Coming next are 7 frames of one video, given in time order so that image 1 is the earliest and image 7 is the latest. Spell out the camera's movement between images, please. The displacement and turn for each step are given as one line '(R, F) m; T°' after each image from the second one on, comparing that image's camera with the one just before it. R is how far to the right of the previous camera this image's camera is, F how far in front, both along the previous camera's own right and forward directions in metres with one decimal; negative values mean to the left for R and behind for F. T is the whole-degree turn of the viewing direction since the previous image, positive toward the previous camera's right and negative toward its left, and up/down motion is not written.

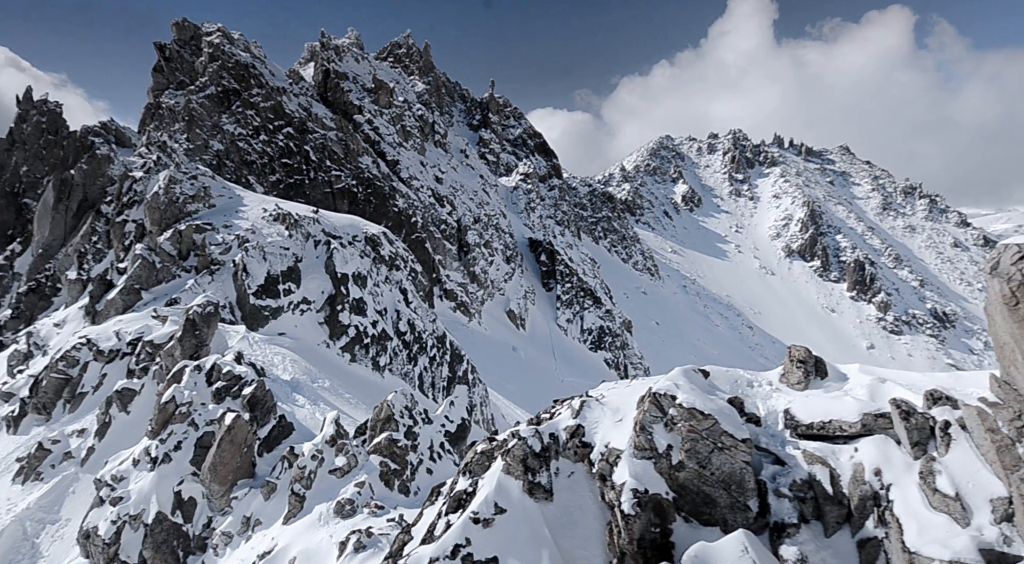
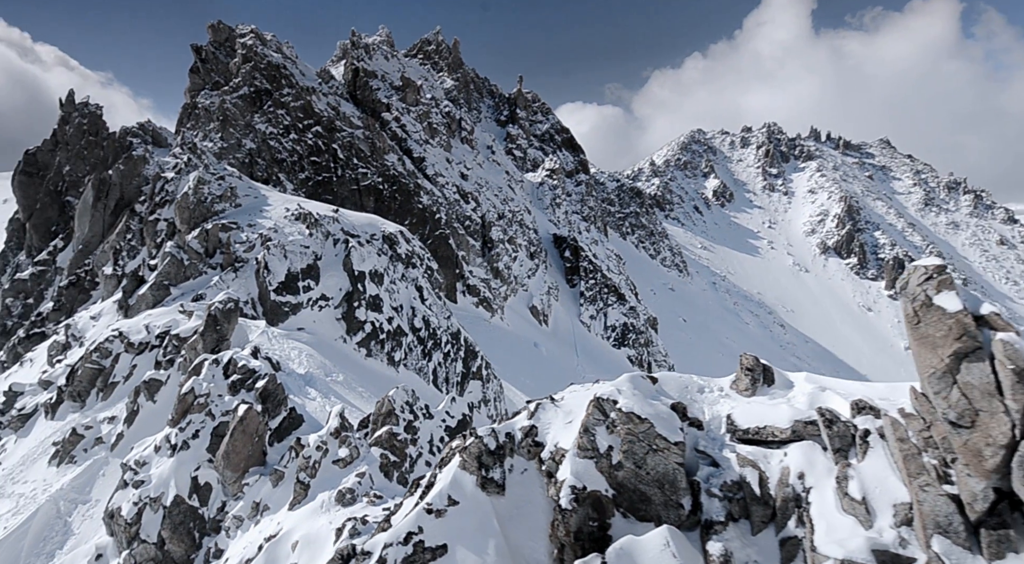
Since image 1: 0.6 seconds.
(+1.2, -0.7) m; -3°
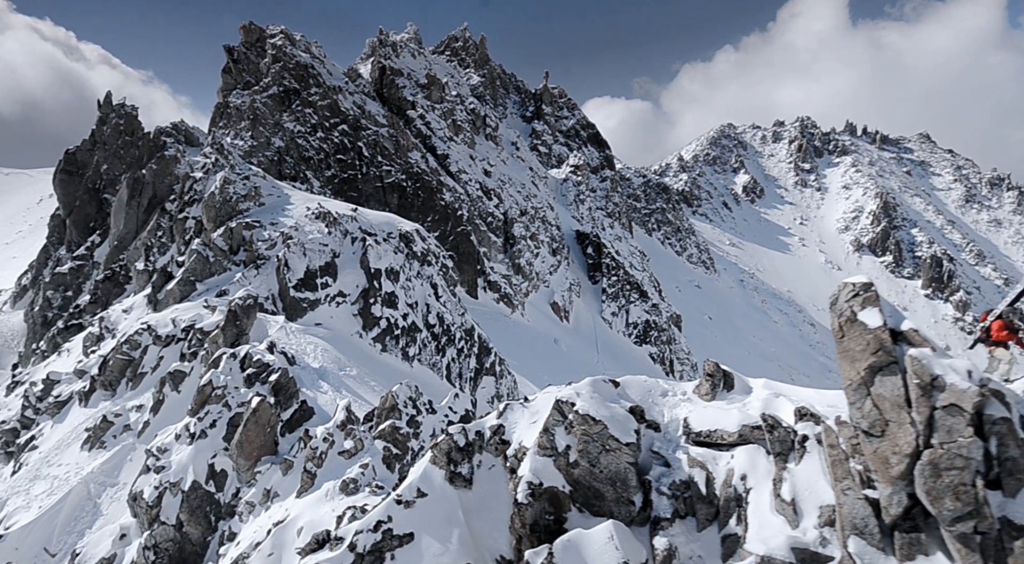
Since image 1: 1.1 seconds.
(+1.0, -0.7) m; -3°
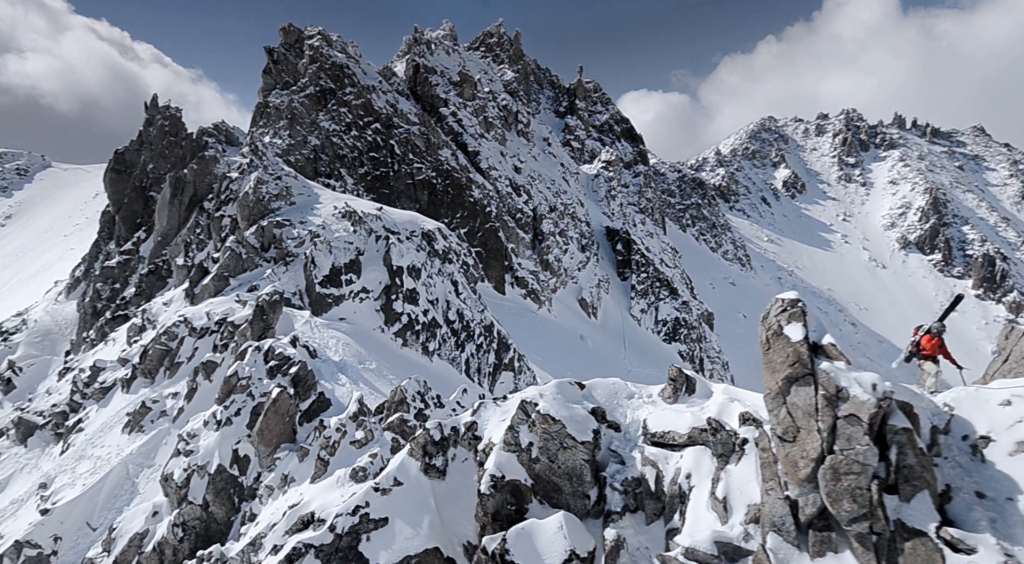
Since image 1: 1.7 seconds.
(+1.2, -0.8) m; -4°
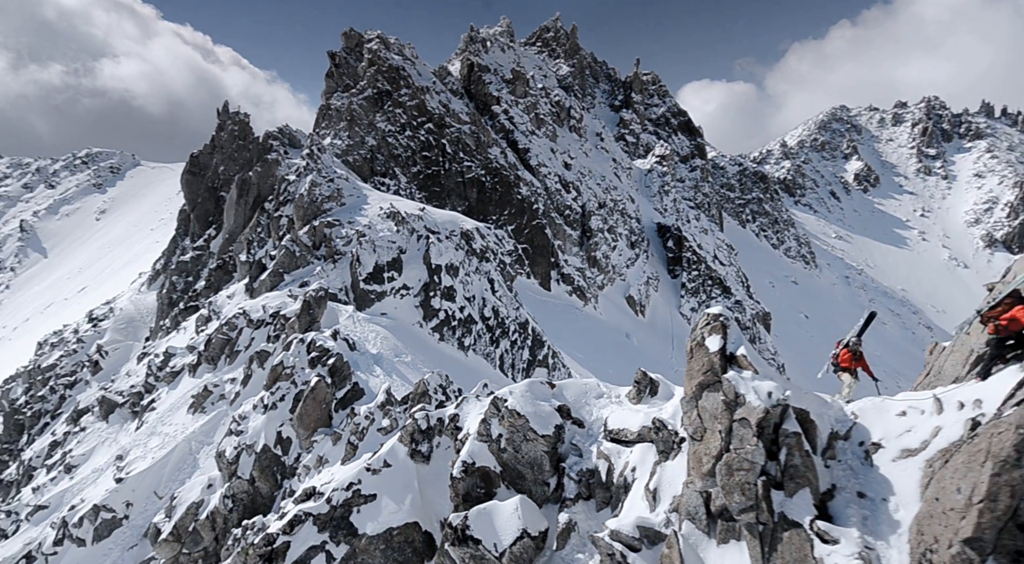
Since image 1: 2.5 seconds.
(+1.7, -1.3) m; -6°
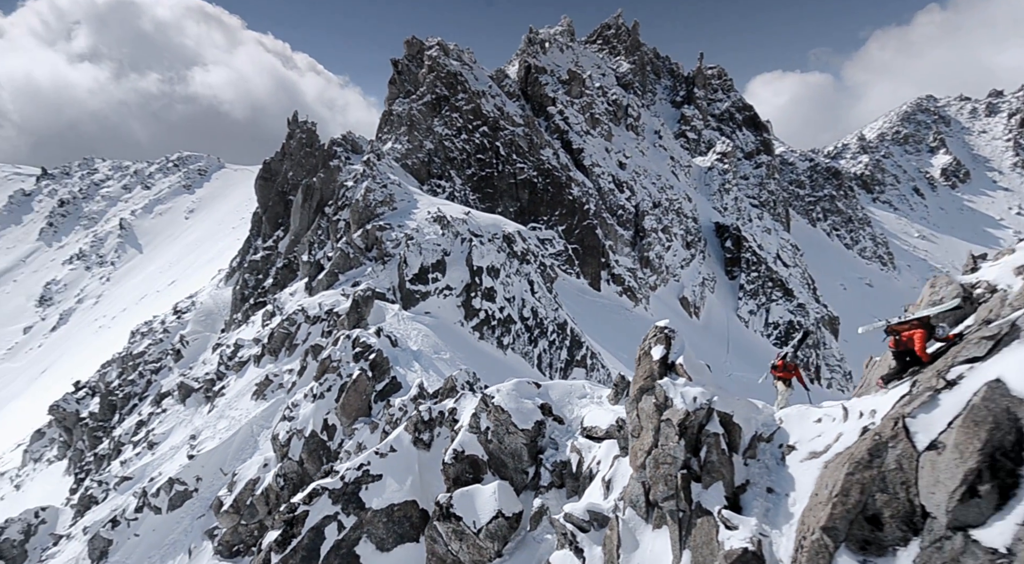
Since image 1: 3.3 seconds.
(+1.7, -1.5) m; -6°
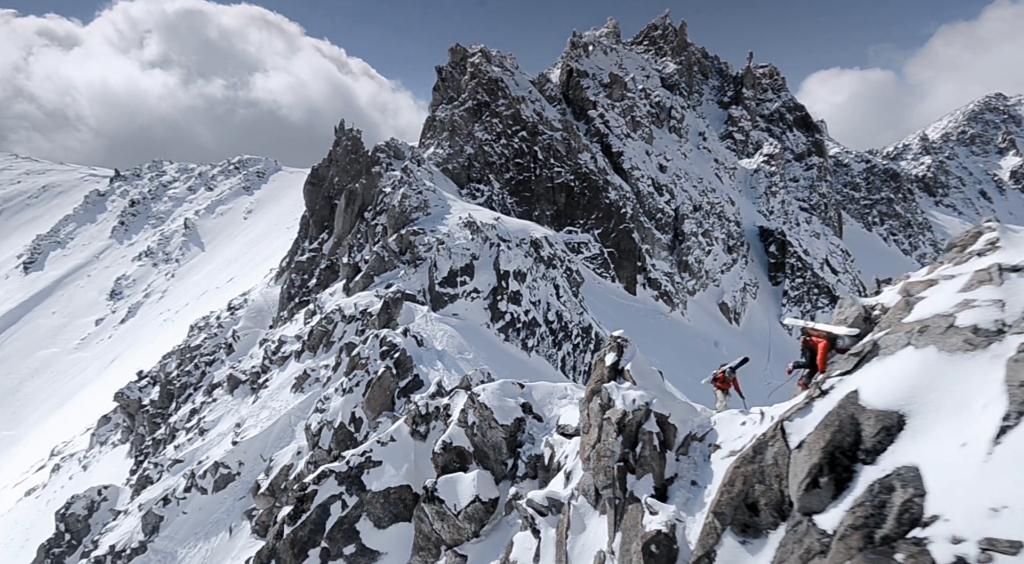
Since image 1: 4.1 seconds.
(+1.6, -1.5) m; -5°
